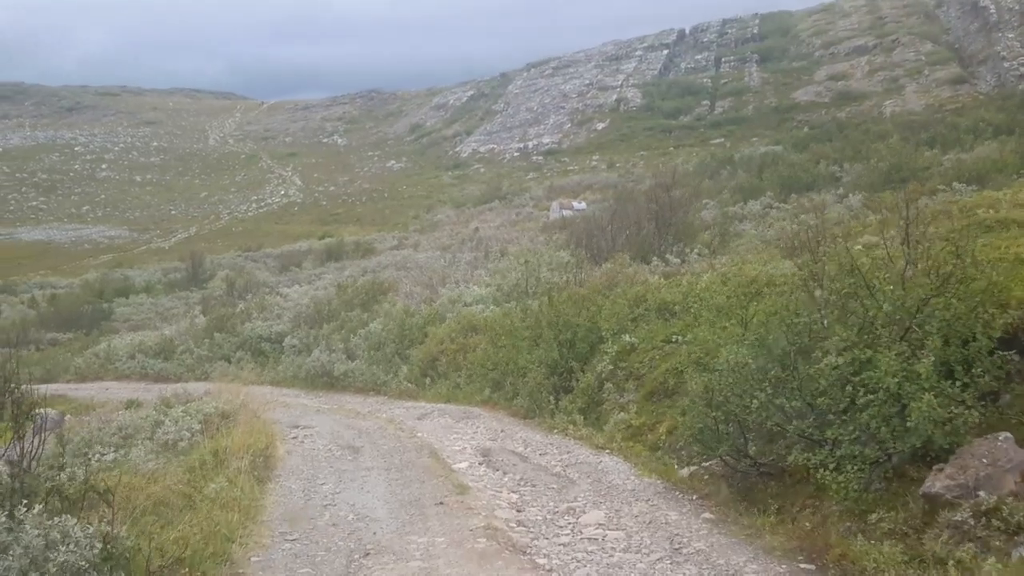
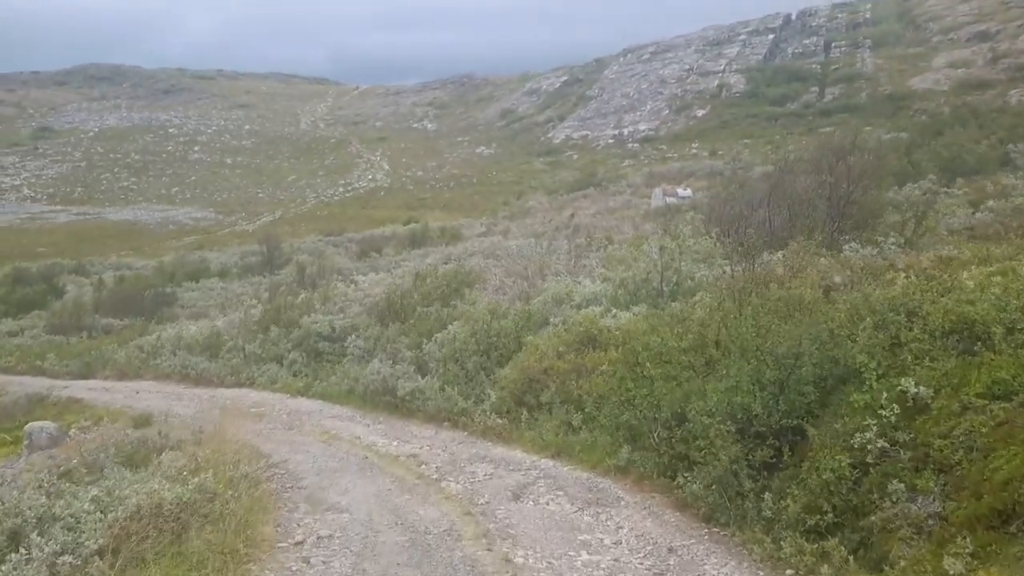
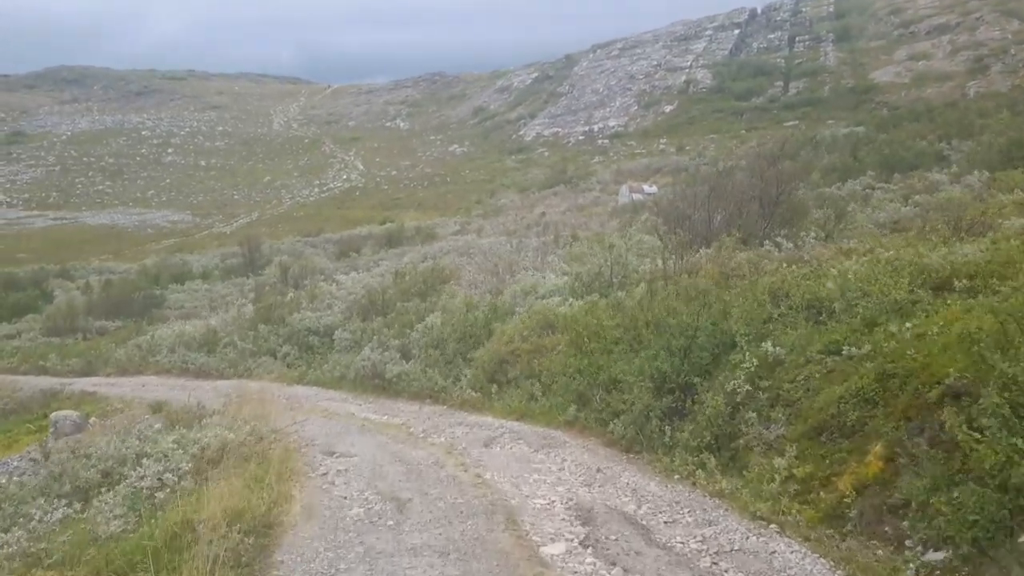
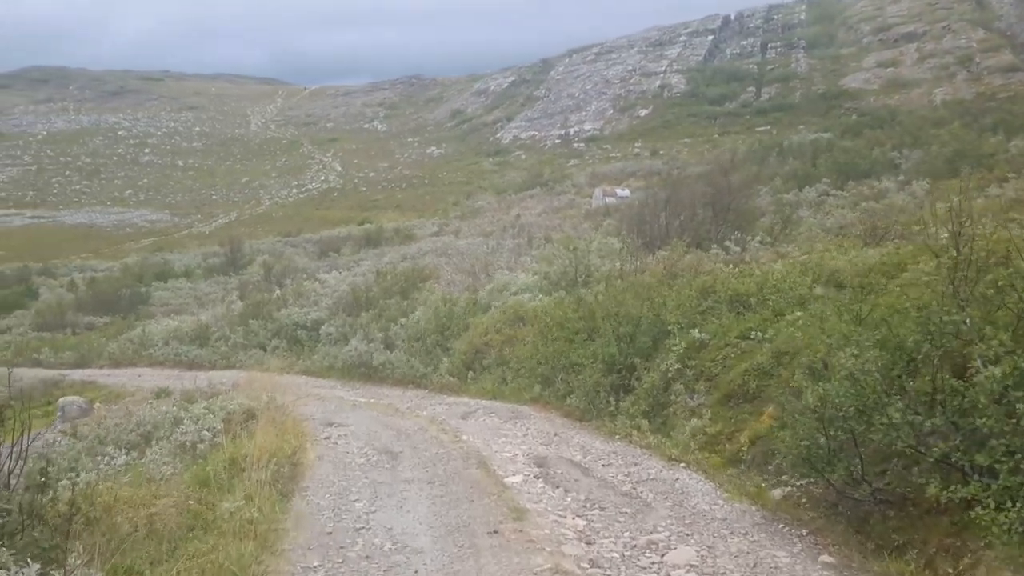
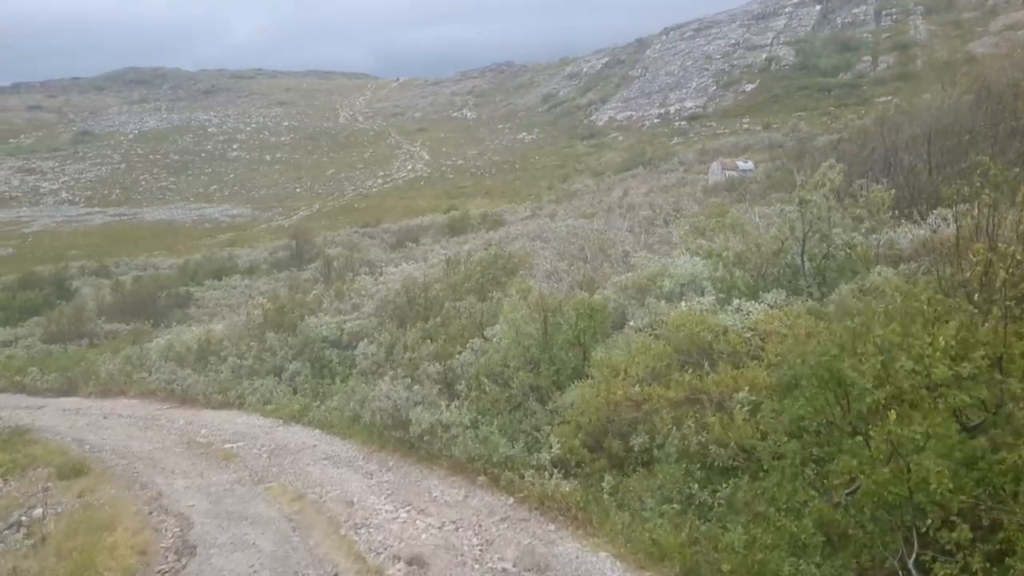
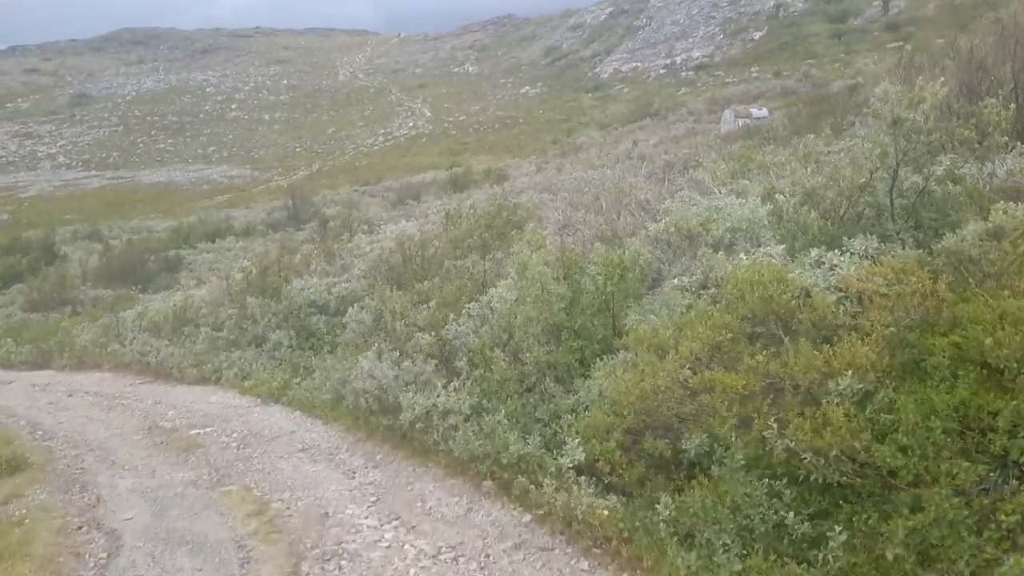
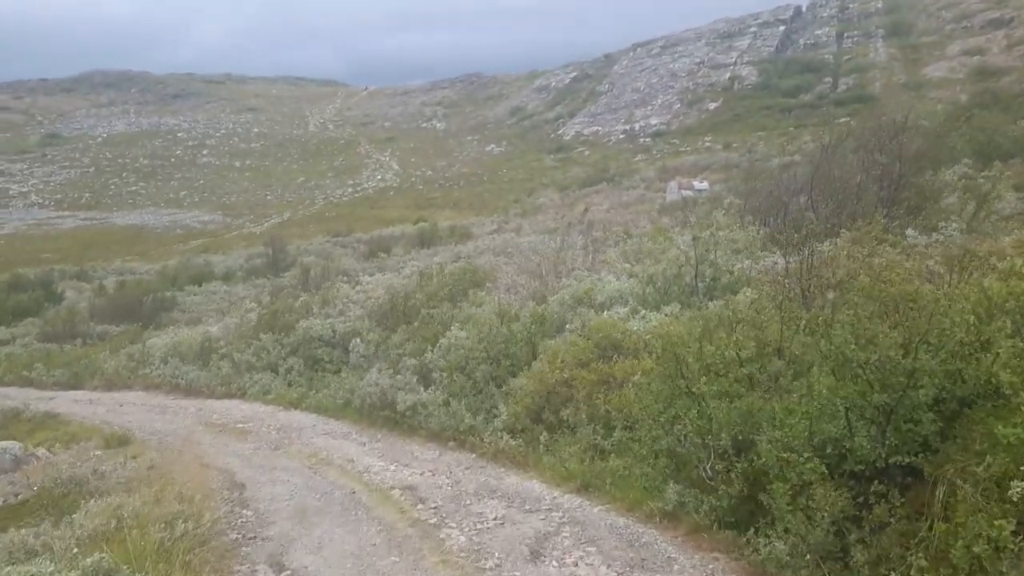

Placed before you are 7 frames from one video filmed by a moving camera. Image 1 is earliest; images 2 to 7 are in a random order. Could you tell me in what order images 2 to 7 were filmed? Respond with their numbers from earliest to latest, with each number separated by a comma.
4, 3, 2, 7, 5, 6
